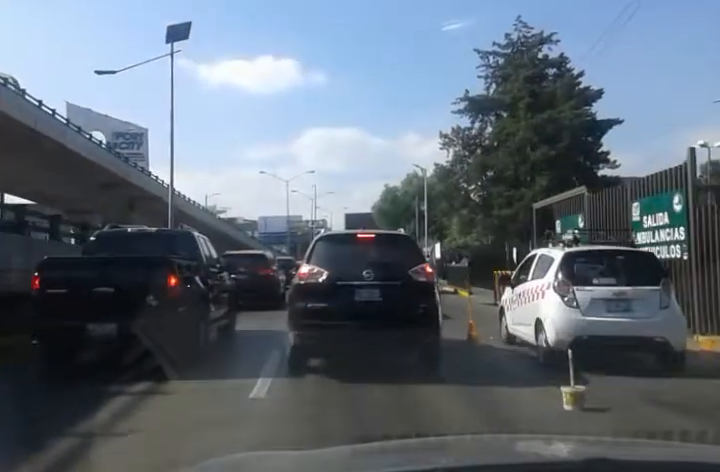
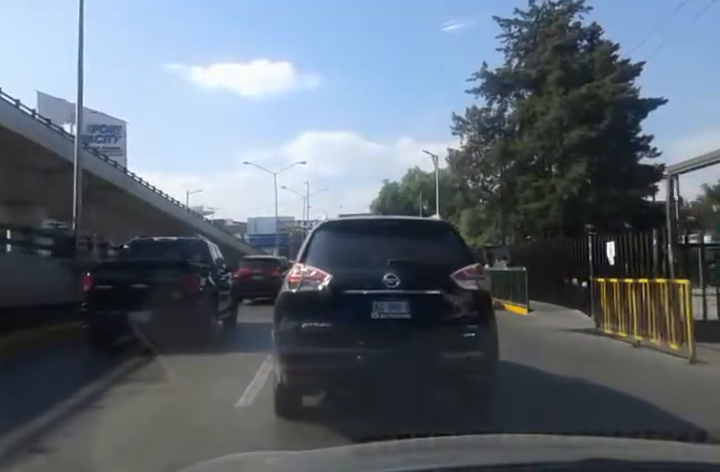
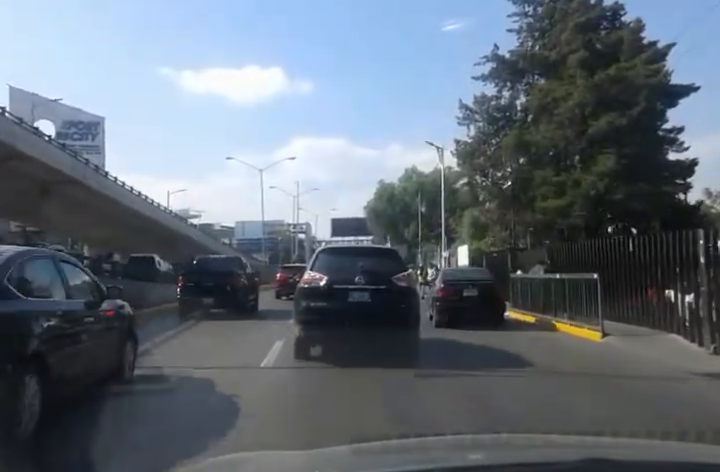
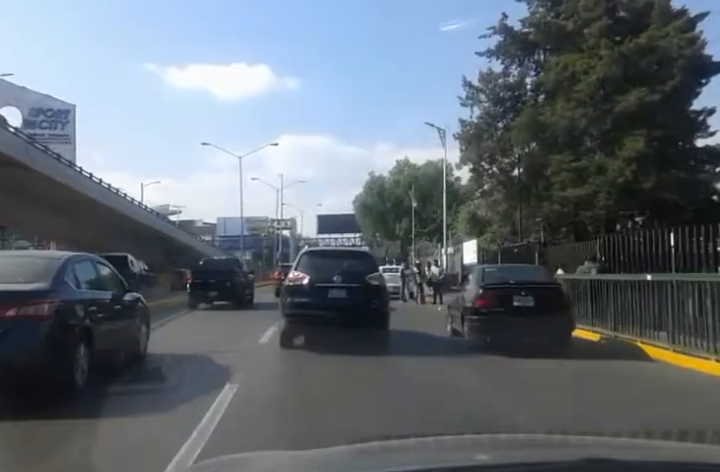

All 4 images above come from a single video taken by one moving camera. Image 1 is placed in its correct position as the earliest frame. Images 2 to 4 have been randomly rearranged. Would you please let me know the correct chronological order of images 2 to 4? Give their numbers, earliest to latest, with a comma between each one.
2, 3, 4
